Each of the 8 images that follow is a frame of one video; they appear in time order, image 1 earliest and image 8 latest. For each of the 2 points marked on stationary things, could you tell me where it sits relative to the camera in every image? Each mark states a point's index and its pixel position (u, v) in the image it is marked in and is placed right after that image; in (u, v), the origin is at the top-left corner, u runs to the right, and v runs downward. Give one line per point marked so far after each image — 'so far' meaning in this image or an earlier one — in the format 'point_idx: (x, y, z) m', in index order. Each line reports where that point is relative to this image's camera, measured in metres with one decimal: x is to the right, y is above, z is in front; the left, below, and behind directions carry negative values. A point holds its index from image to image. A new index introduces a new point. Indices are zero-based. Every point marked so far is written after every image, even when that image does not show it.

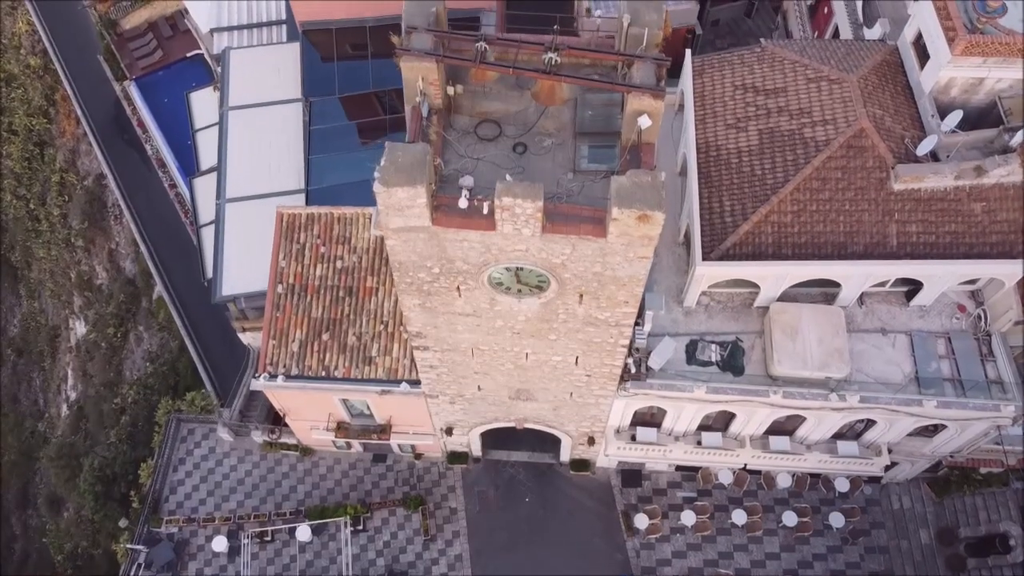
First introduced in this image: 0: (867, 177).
0: (+10.7, +3.3, +19.4) m
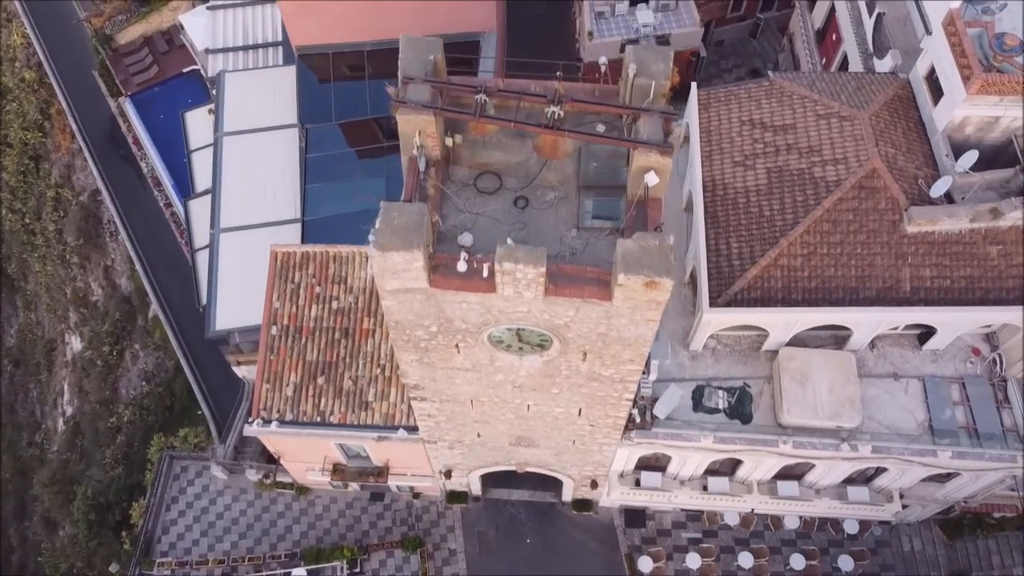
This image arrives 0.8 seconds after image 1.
0: (+10.7, +2.0, +18.7) m
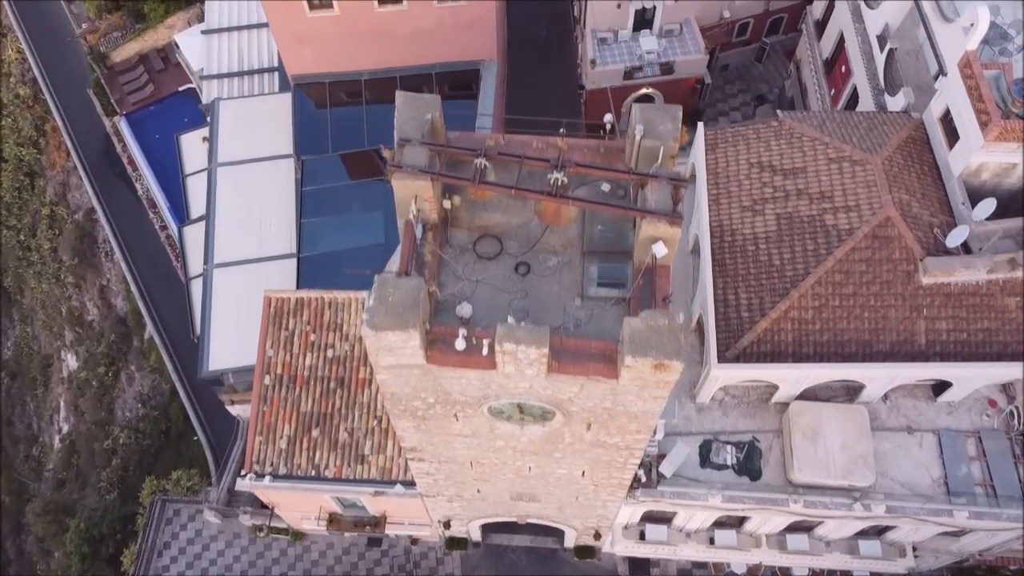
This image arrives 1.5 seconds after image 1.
0: (+10.7, +0.5, +18.1) m
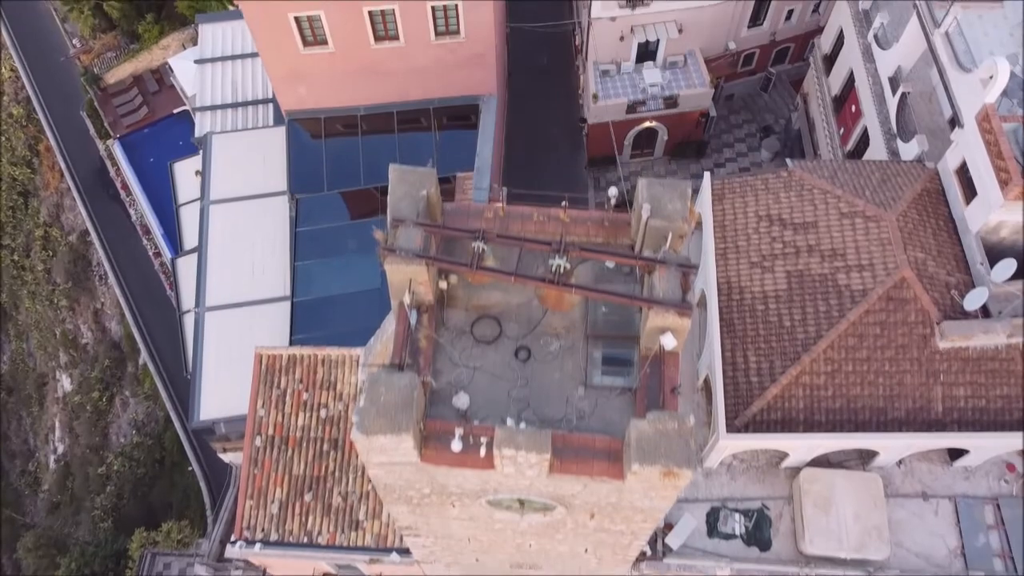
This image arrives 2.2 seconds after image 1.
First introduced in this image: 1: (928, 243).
0: (+10.7, -1.2, +17.4) m
1: (+11.8, +1.3, +18.3) m
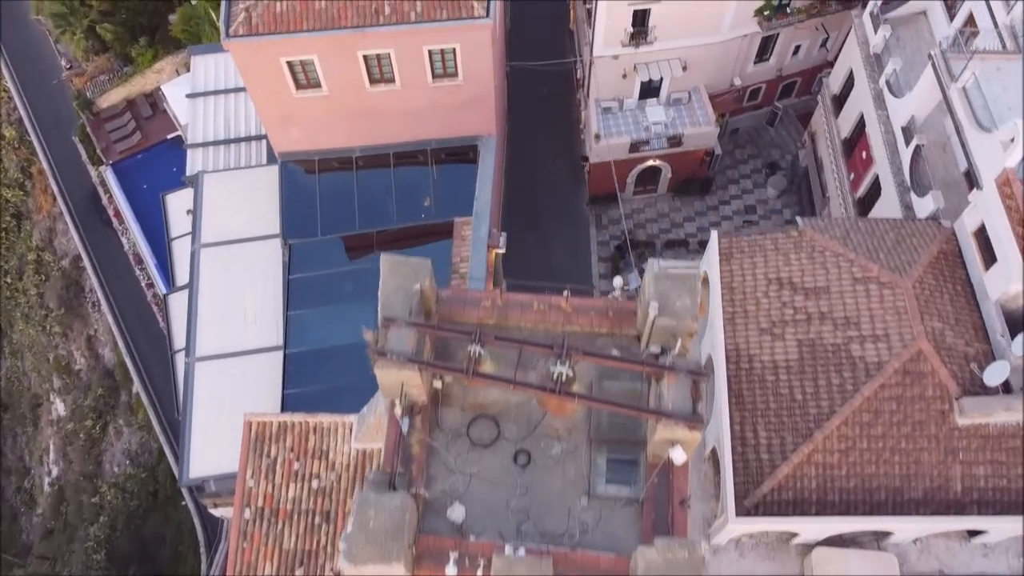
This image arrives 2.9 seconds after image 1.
0: (+10.7, -3.1, +16.6) m
1: (+11.8, -0.6, +17.5) m
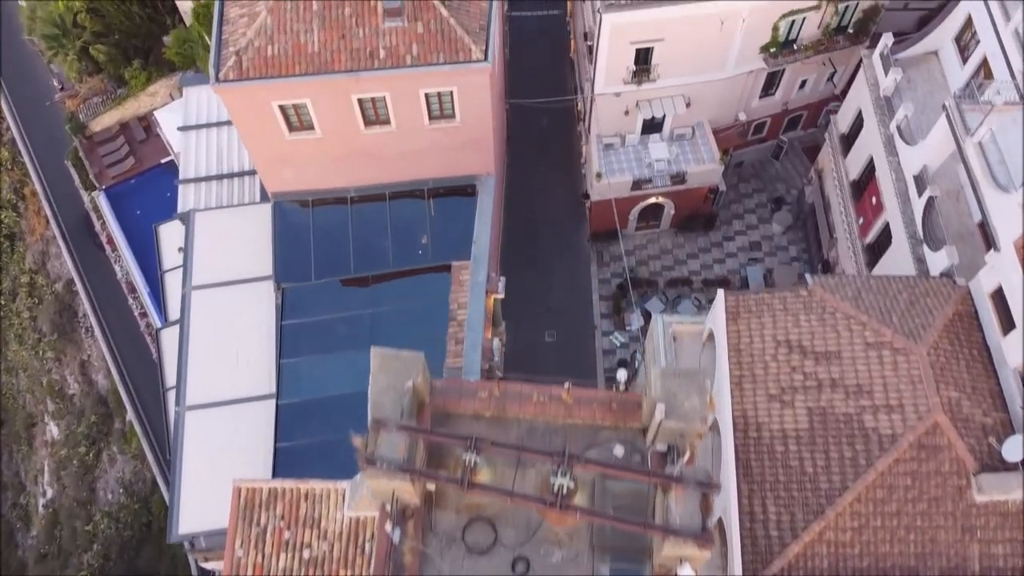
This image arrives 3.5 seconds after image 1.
0: (+10.7, -4.9, +15.9) m
1: (+11.7, -2.4, +16.8) m
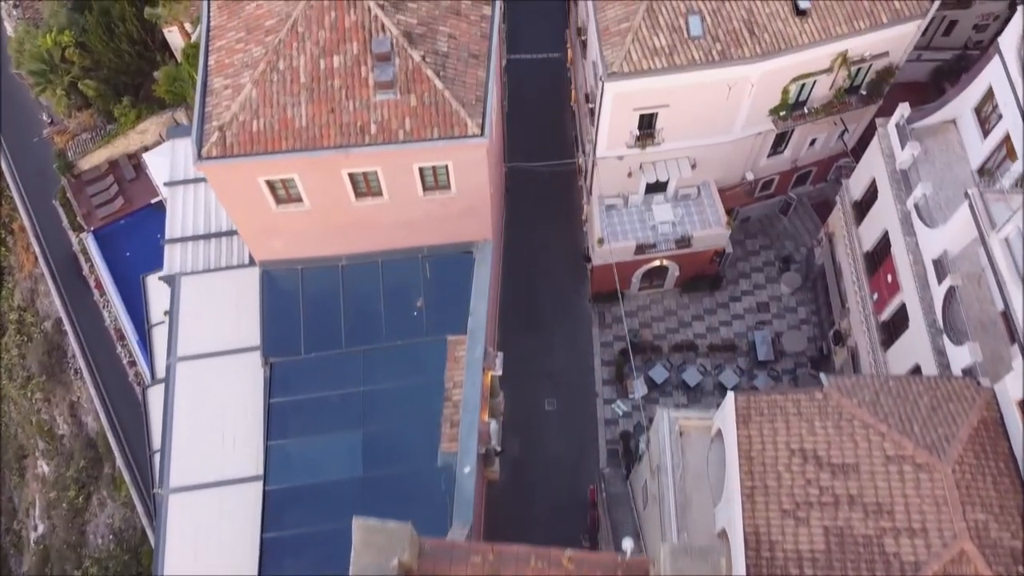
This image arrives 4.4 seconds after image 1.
0: (+10.6, -7.6, +14.9) m
1: (+11.7, -5.1, +15.8) m
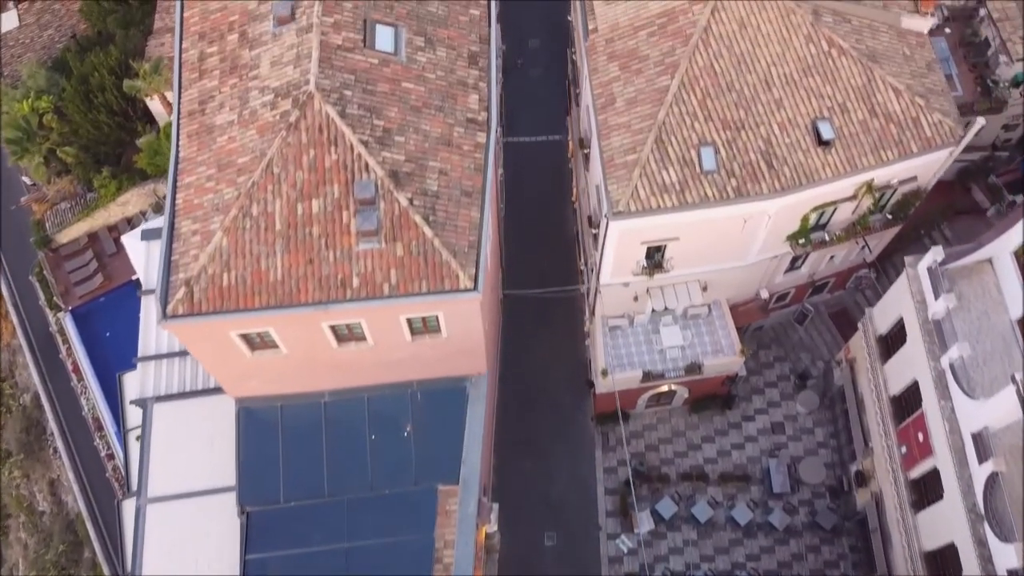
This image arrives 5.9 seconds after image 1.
0: (+10.5, -12.5, +13.1) m
1: (+11.5, -10.0, +13.9) m
